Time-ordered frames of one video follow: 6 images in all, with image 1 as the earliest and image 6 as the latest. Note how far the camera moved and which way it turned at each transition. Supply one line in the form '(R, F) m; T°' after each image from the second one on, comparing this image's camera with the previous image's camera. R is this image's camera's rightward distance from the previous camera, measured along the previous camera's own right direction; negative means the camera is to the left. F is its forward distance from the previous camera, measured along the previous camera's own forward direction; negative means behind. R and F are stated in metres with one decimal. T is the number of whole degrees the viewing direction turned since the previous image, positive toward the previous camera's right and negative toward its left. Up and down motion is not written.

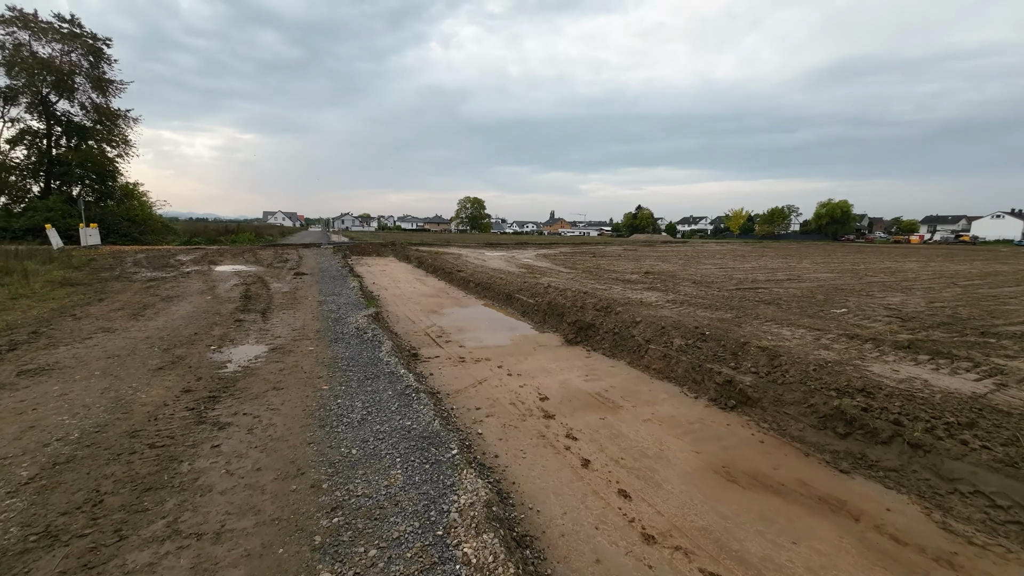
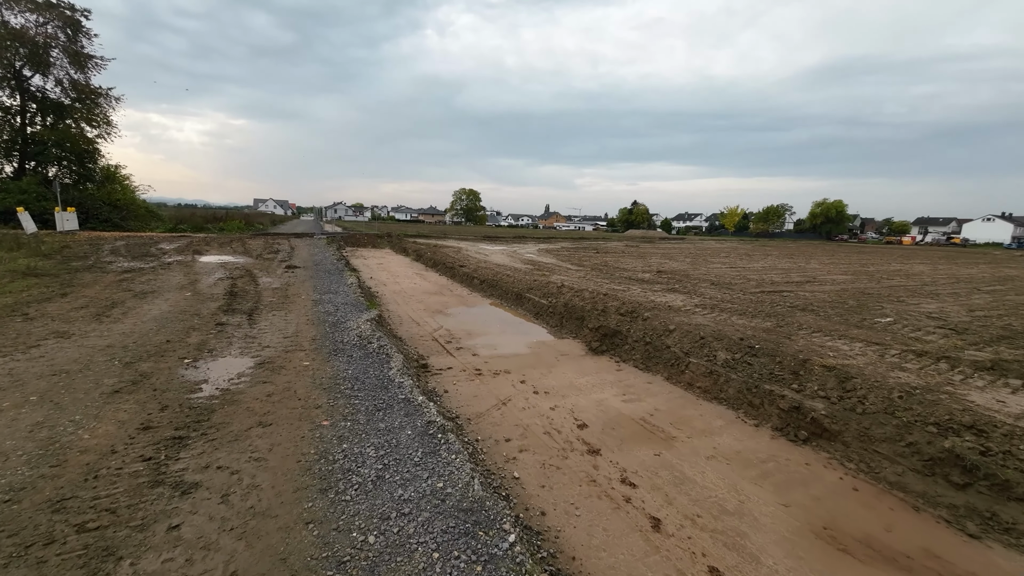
(-0.6, +1.0) m; +1°
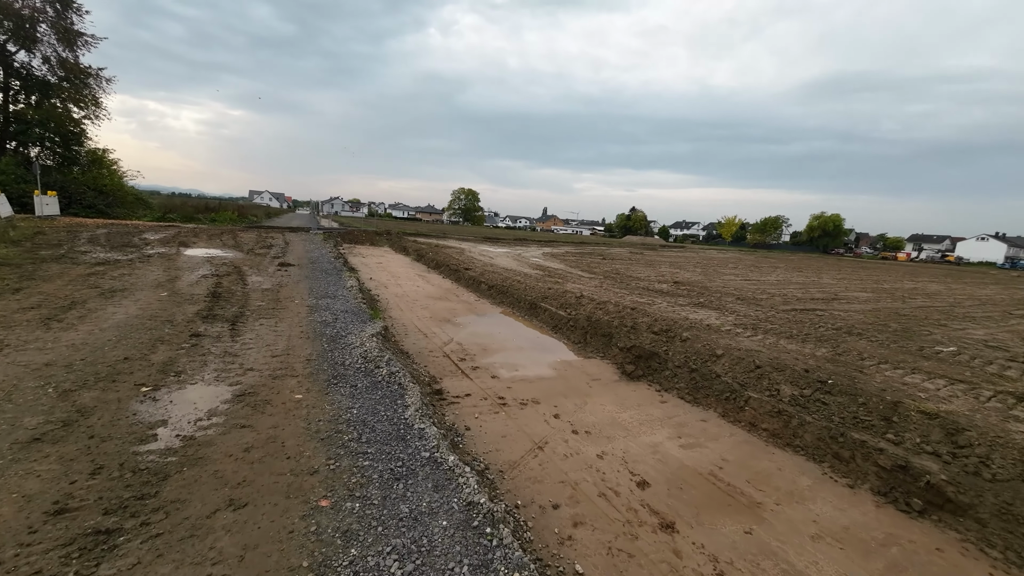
(-0.6, +1.1) m; +1°
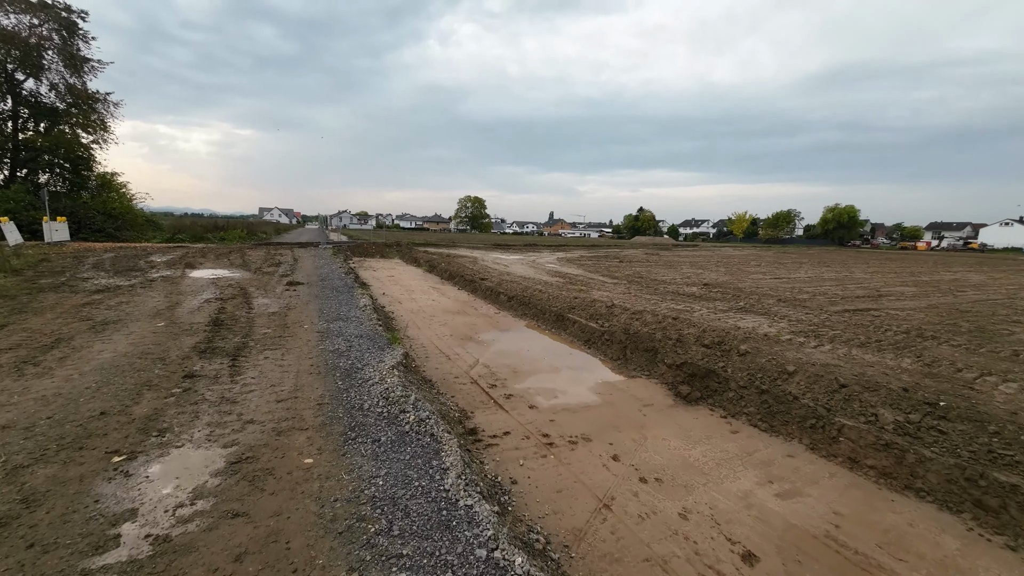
(-0.4, +0.9) m; -1°
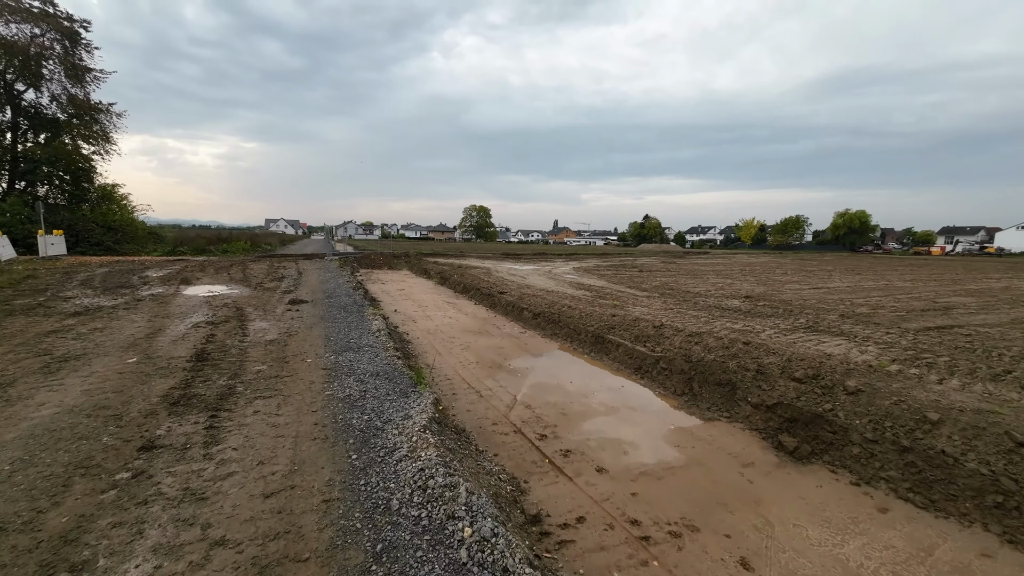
(-0.7, +1.3) m; -1°
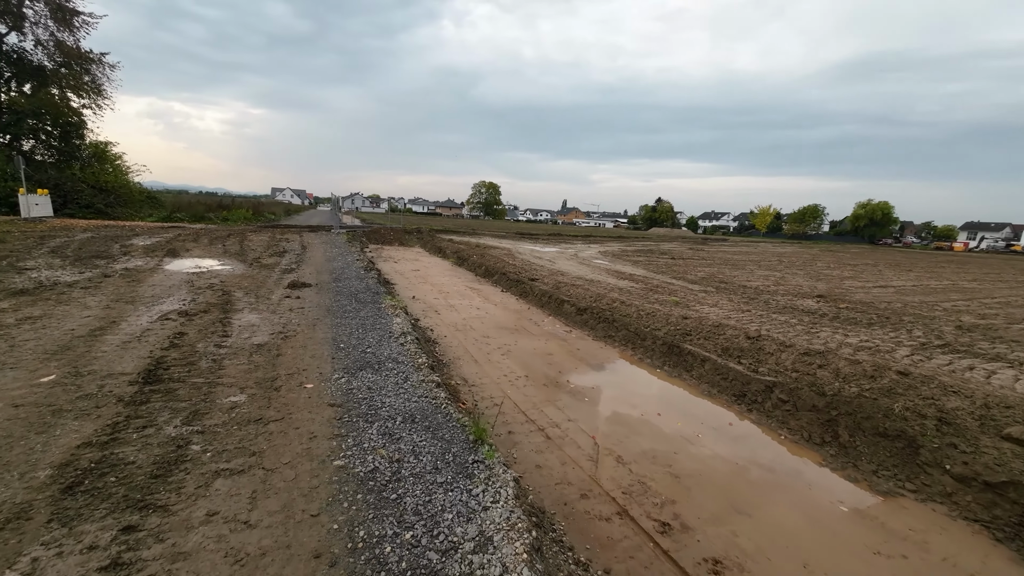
(-1.0, +2.0) m; -1°
